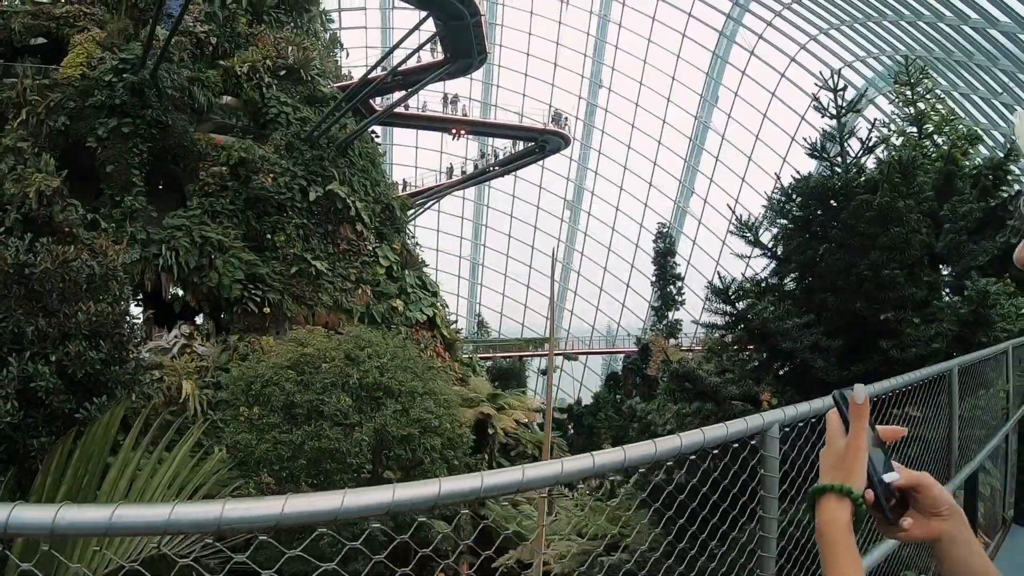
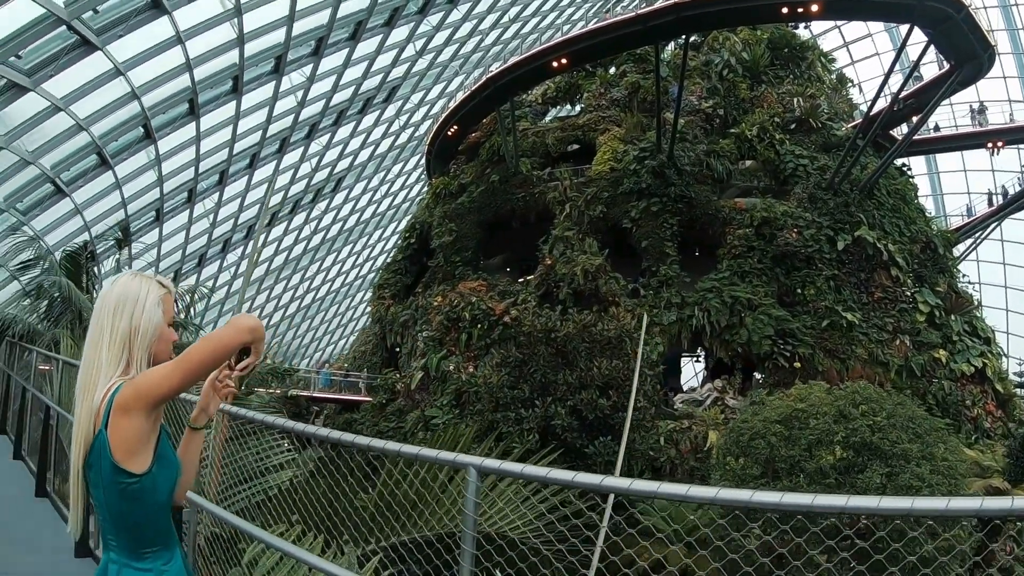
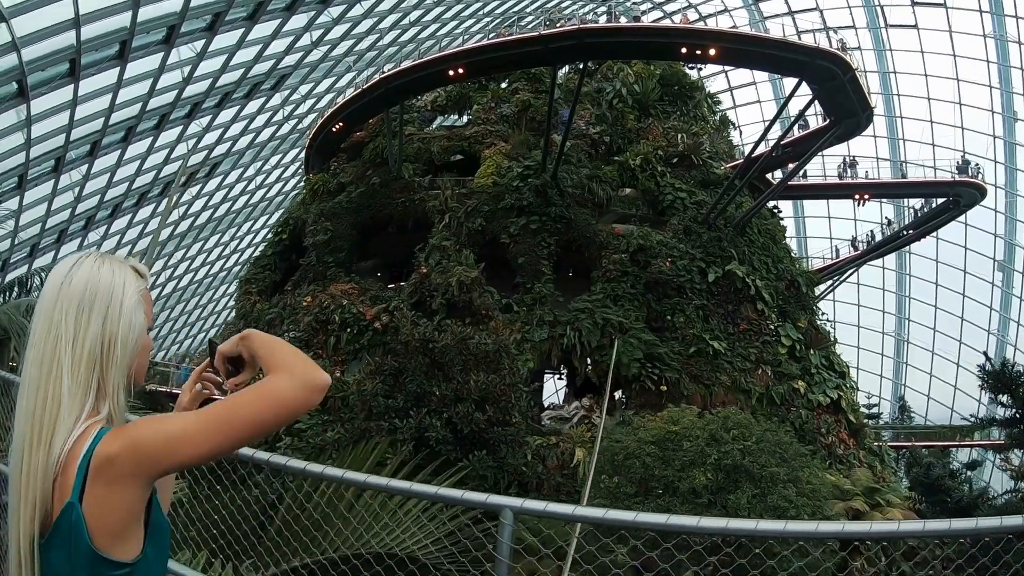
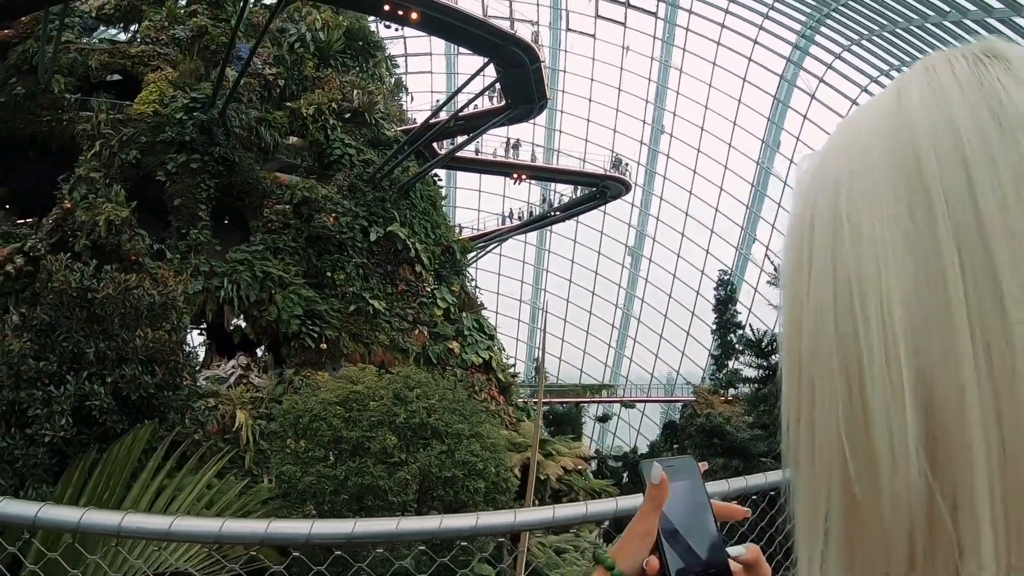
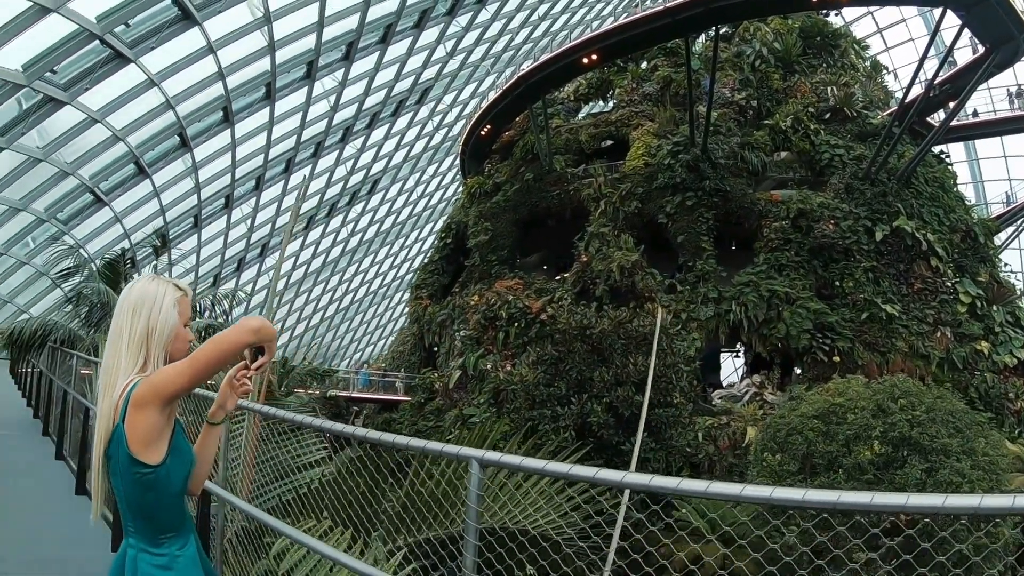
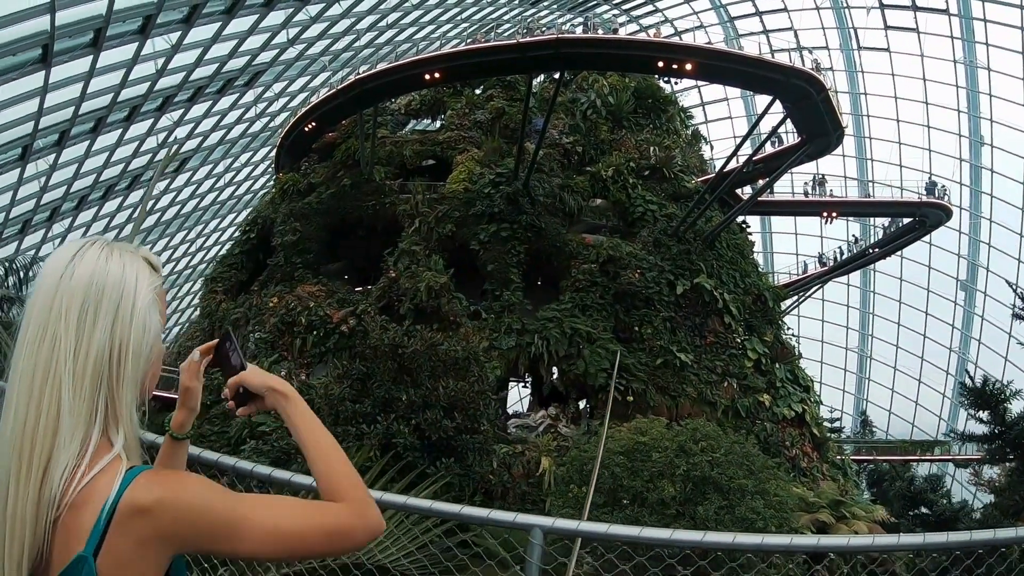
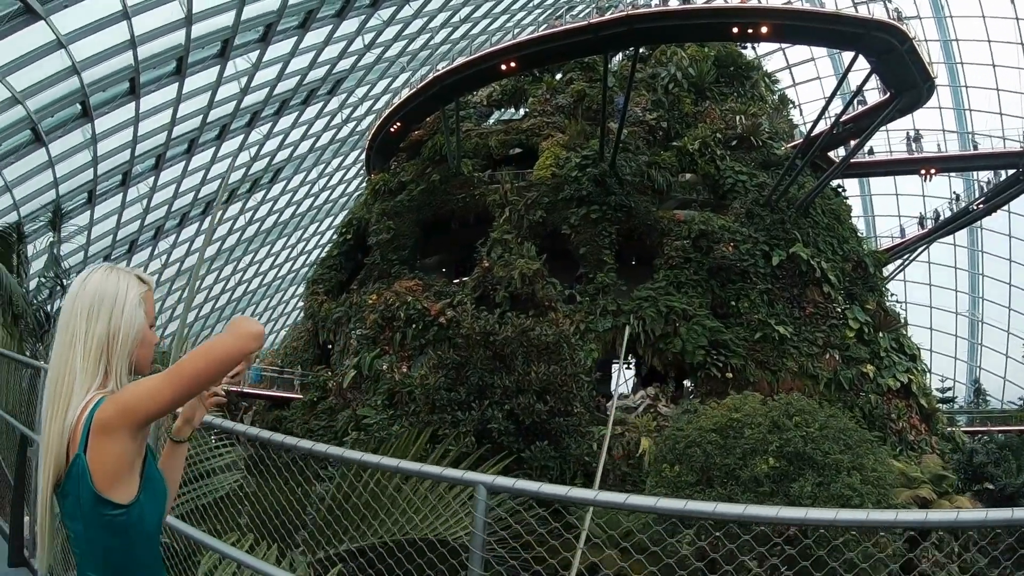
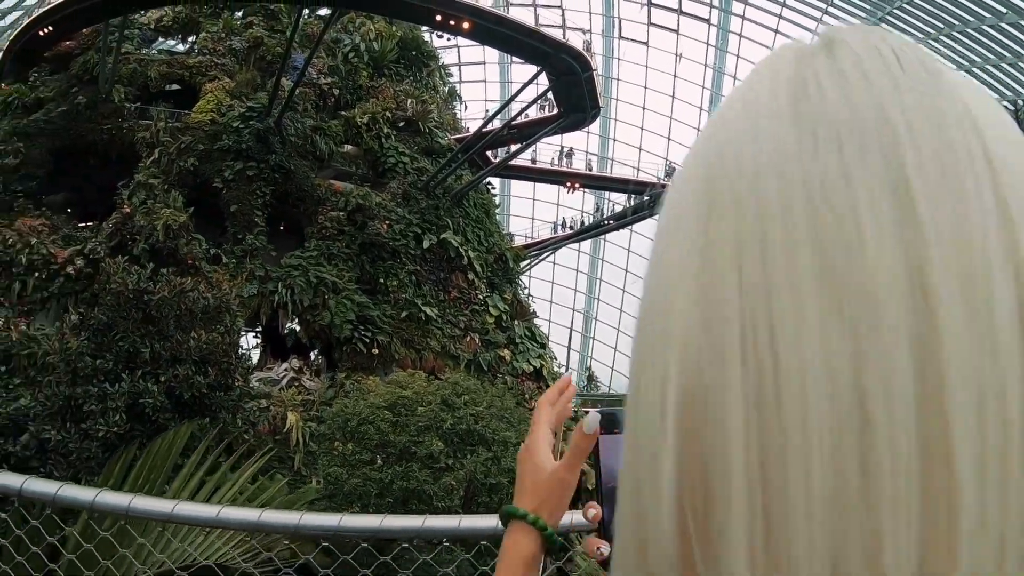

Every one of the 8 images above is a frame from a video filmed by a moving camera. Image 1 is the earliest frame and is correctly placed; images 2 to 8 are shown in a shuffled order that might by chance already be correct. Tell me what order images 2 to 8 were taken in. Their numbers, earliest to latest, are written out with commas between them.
4, 8, 6, 3, 7, 2, 5
